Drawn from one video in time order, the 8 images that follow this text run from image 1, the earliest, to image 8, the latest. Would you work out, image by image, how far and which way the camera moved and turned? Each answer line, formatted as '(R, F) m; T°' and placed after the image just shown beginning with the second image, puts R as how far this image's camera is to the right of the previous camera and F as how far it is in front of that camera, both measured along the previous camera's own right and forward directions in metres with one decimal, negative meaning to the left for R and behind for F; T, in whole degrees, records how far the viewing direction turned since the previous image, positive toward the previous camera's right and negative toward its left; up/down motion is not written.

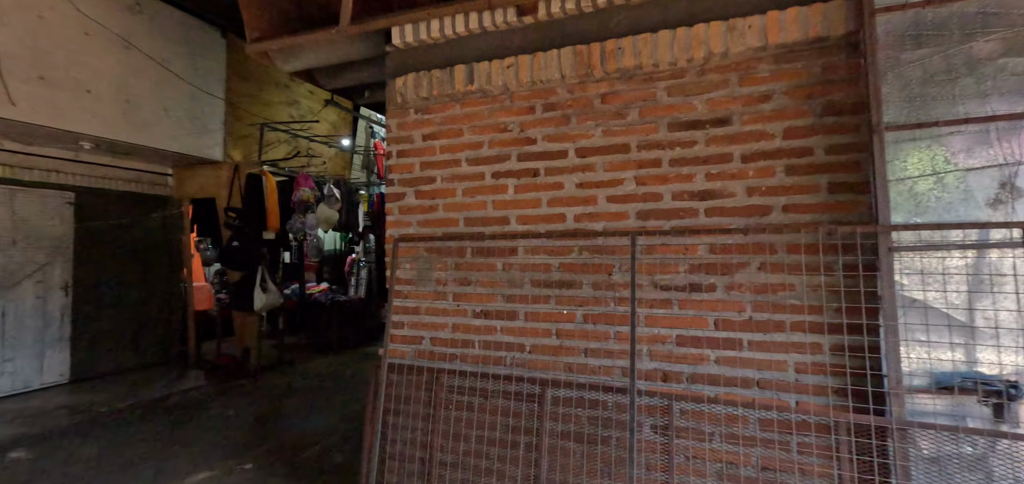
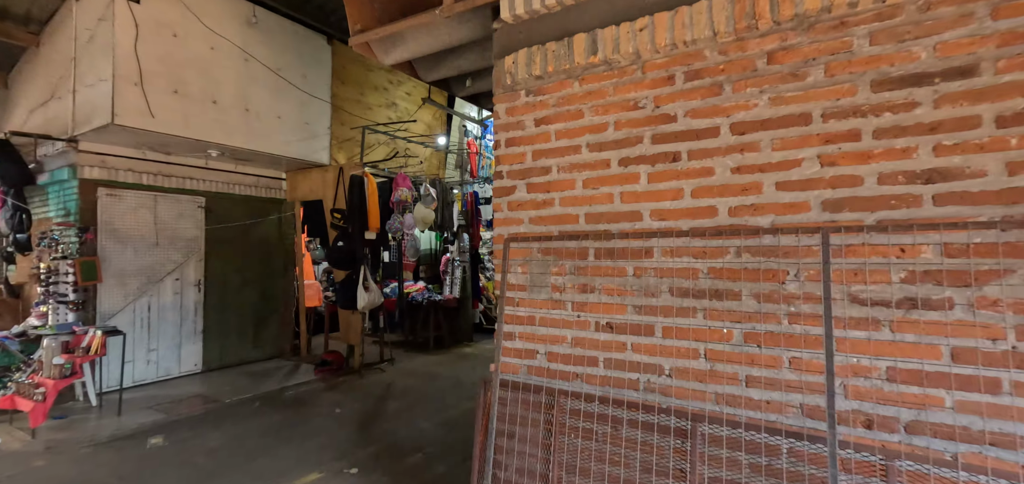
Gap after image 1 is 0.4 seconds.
(-0.2, +0.3) m; -10°
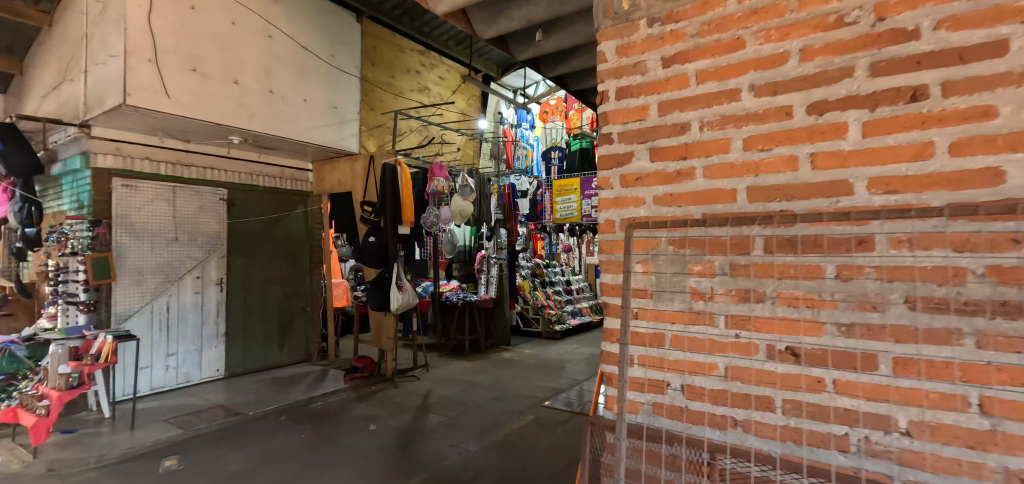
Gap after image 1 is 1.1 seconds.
(-0.3, +0.6) m; -2°
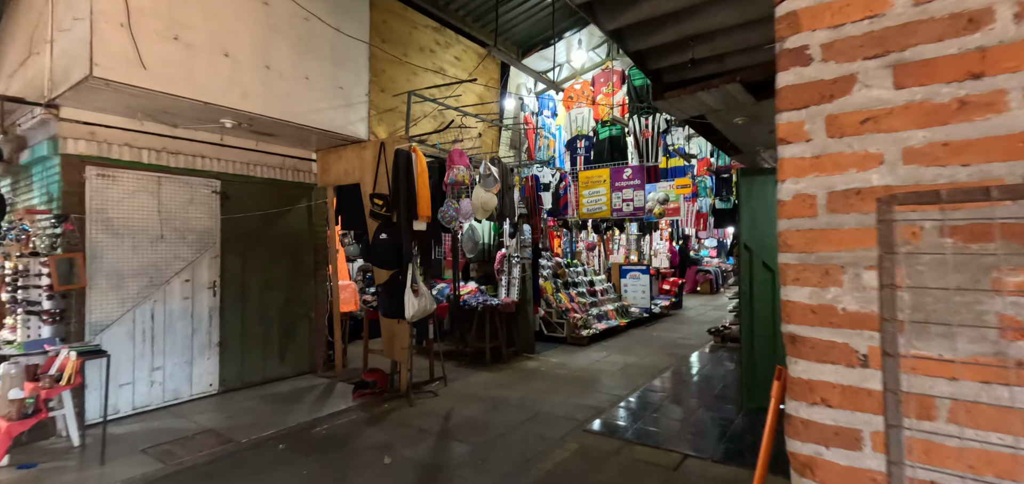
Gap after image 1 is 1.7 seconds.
(-0.2, +0.6) m; -1°
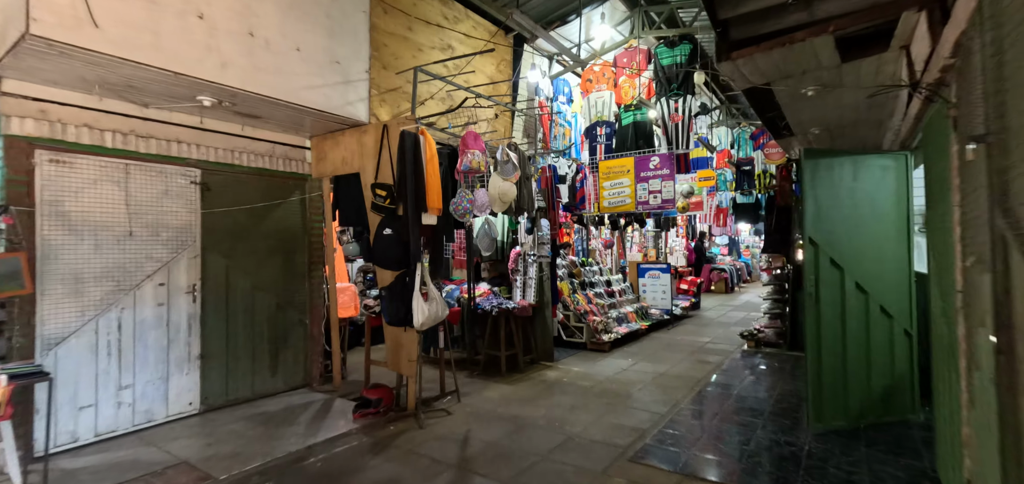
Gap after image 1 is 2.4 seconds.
(-0.2, +0.6) m; 0°
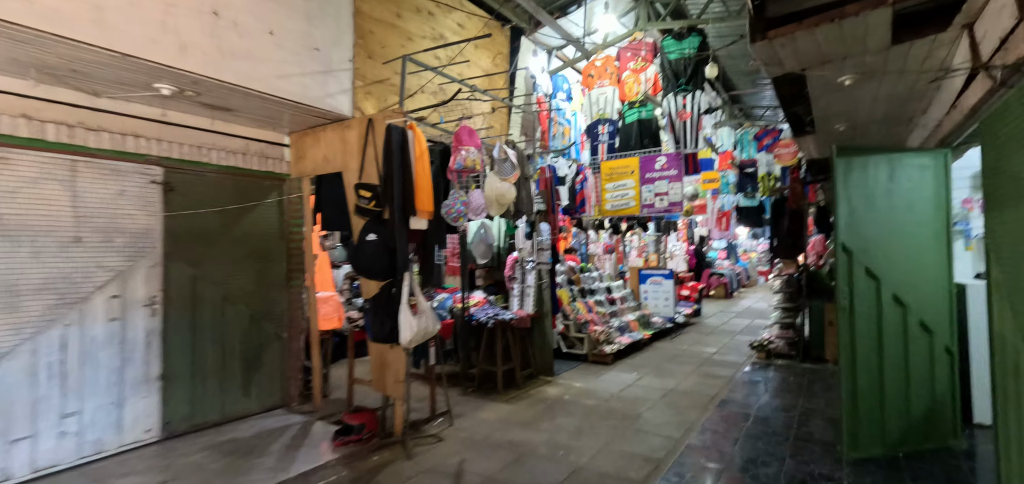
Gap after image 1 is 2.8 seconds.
(0.0, +0.4) m; +1°
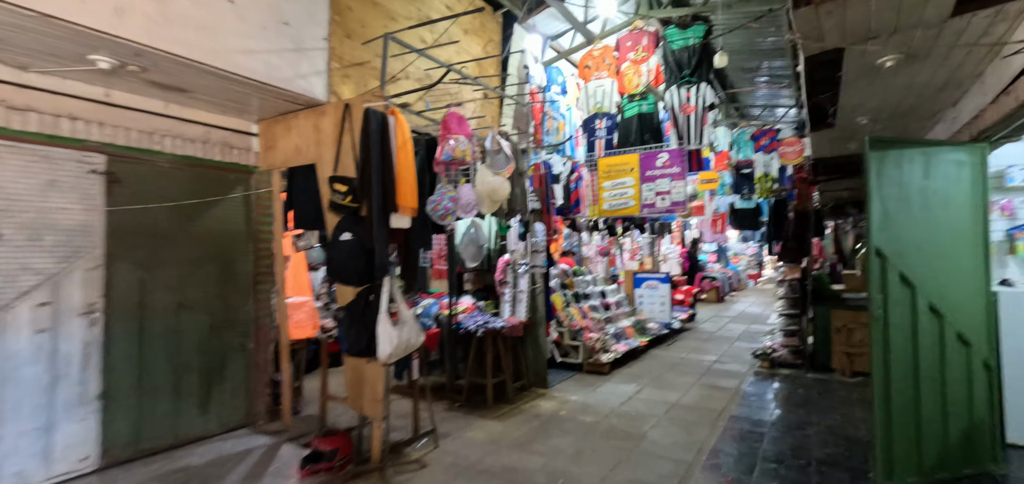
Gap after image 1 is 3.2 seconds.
(0.0, +0.4) m; +2°
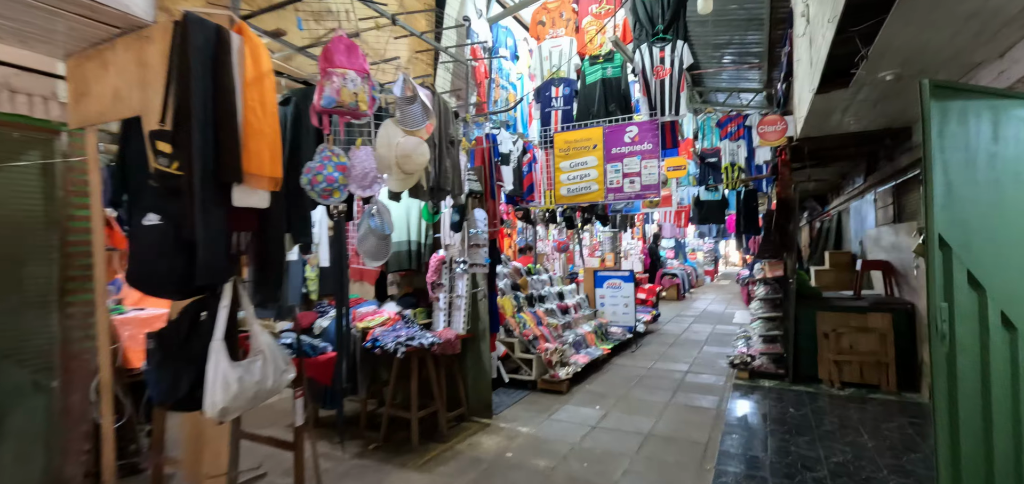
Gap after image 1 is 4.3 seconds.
(+0.2, +1.0) m; +5°
